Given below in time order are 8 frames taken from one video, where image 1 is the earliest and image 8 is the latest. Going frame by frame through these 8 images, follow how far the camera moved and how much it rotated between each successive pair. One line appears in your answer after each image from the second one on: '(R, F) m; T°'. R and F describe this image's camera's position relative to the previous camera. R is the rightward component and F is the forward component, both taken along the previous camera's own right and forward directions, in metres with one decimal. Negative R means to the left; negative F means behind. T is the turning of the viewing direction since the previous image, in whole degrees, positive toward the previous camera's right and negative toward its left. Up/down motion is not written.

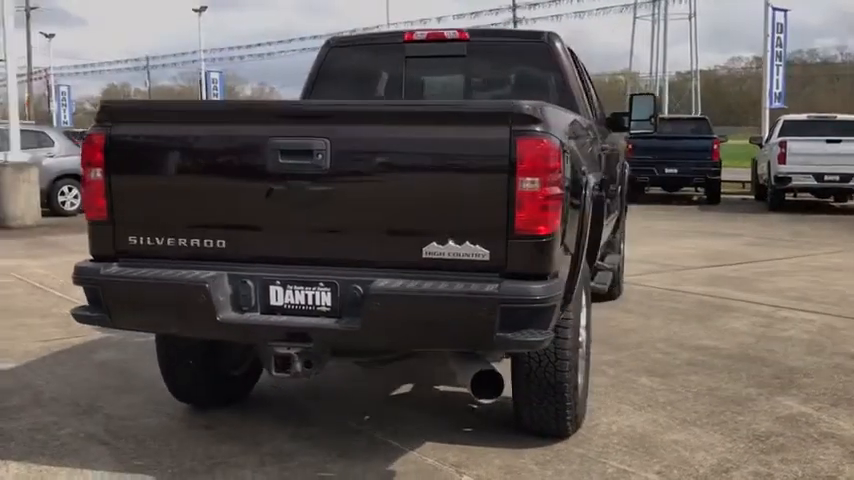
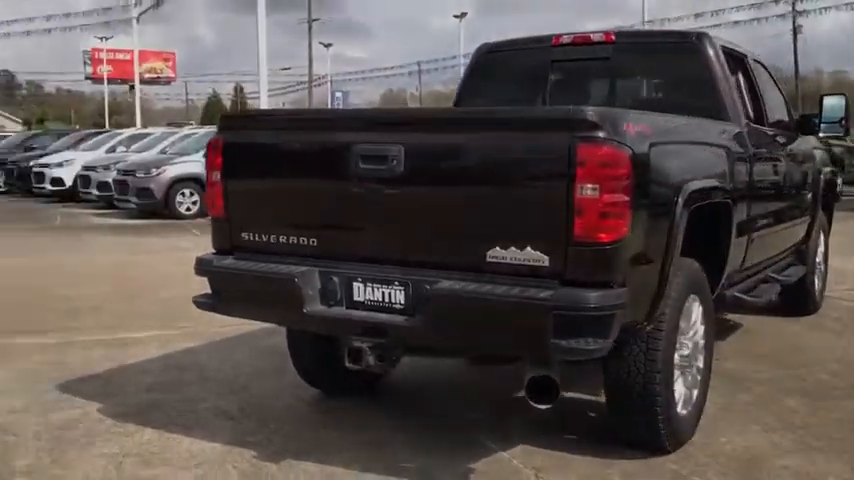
(+0.8, 0.0) m; -16°
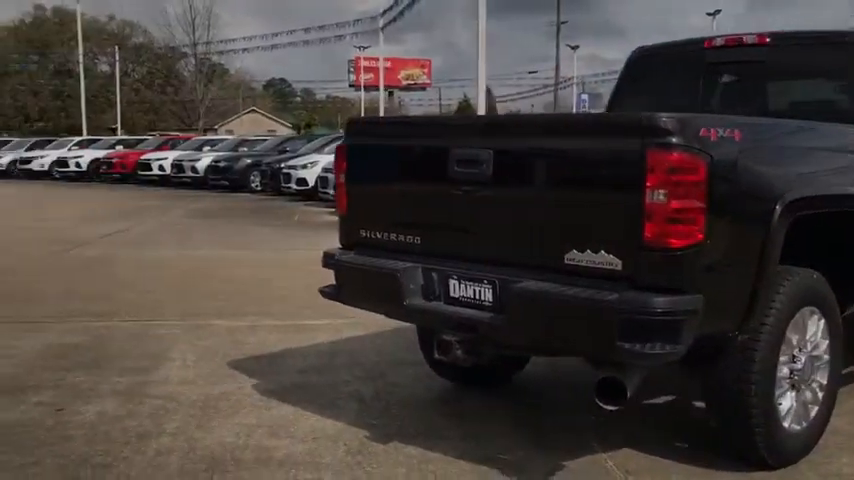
(+0.7, -0.1) m; -15°
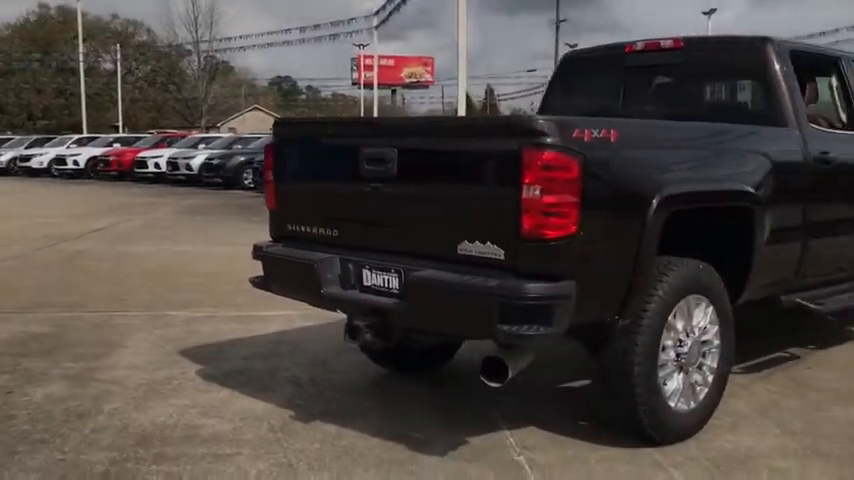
(+0.5, -0.3) m; 0°
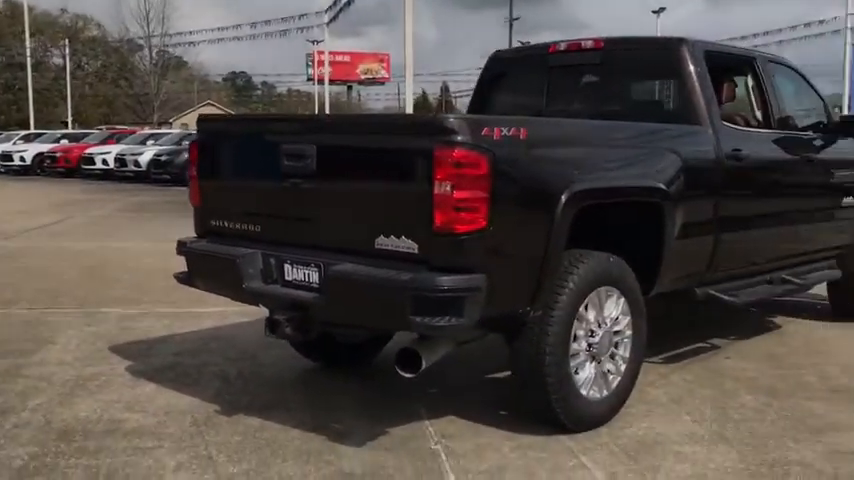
(+0.2, -0.1) m; +3°
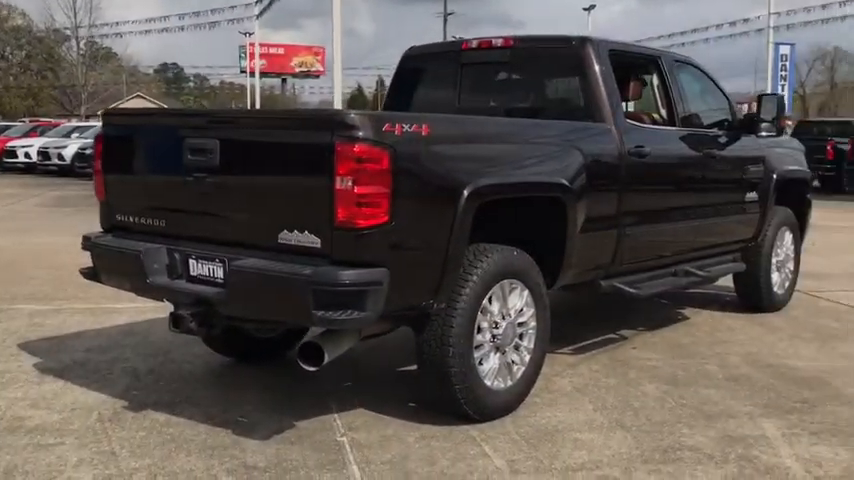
(+0.2, -0.1) m; +4°
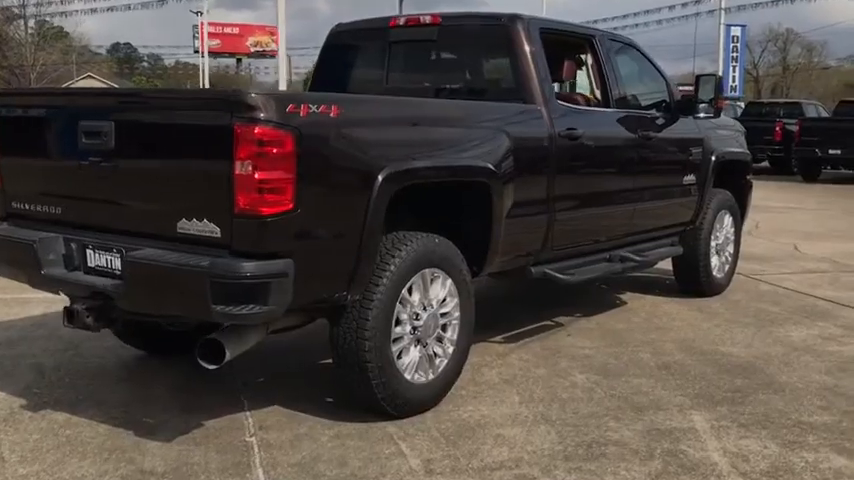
(+0.2, +0.2) m; +2°
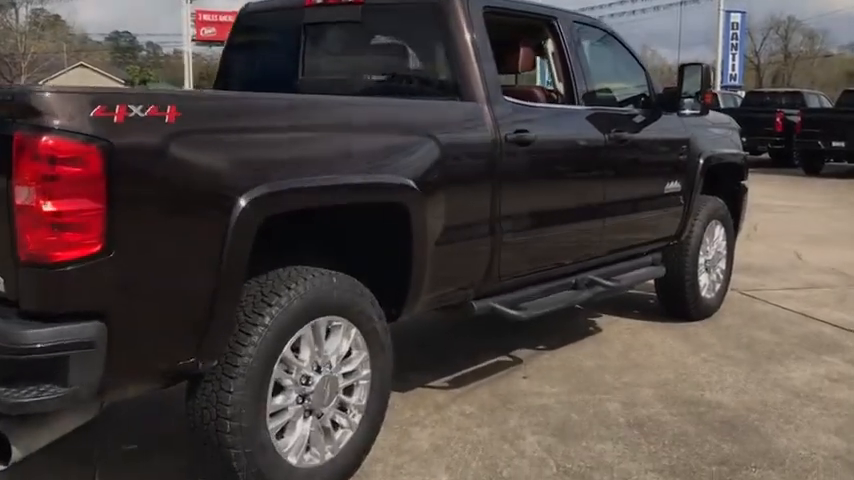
(+0.4, +1.1) m; 0°
